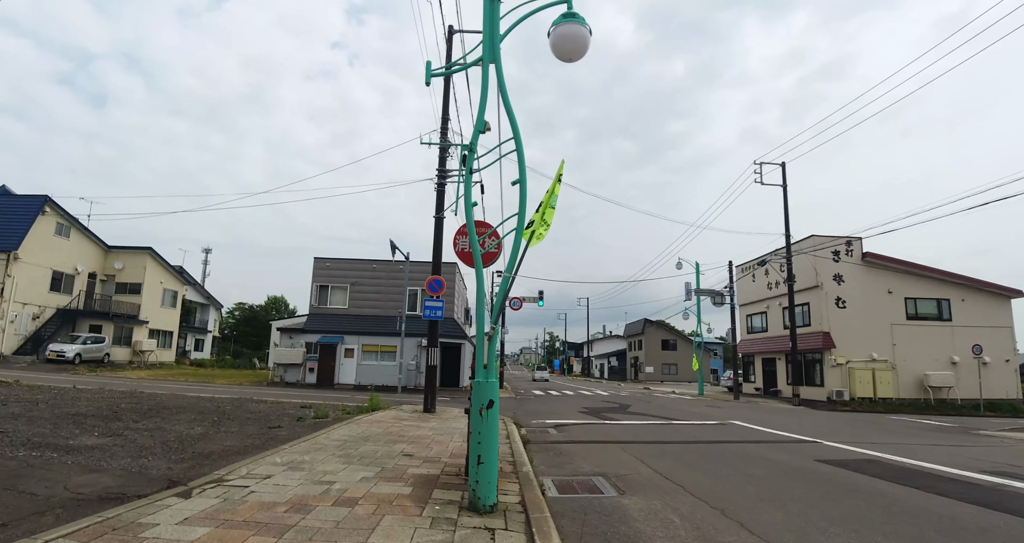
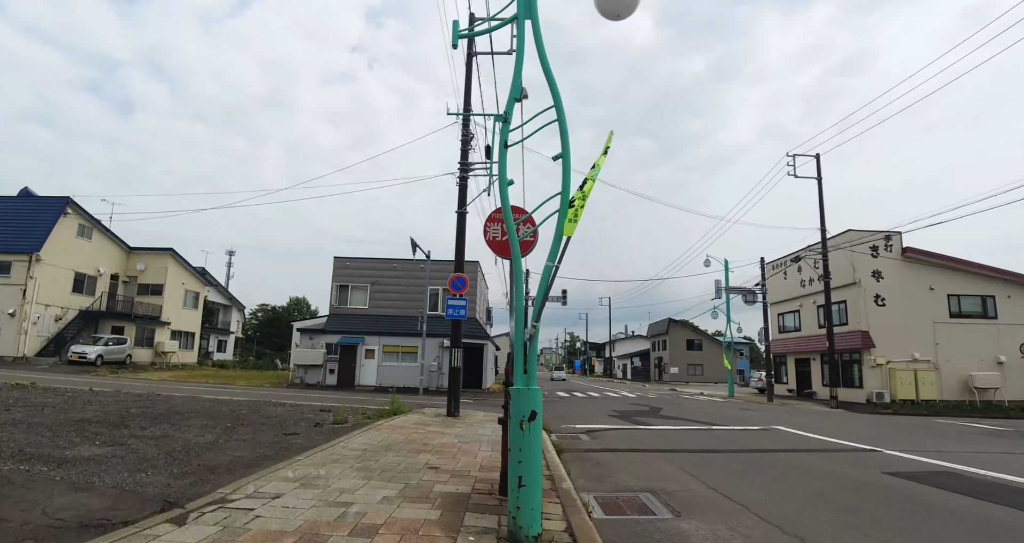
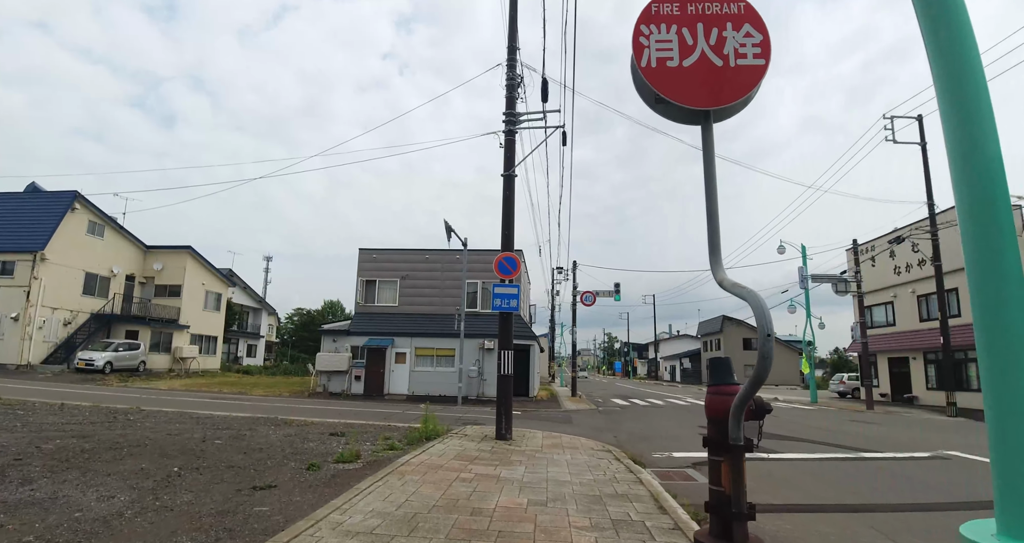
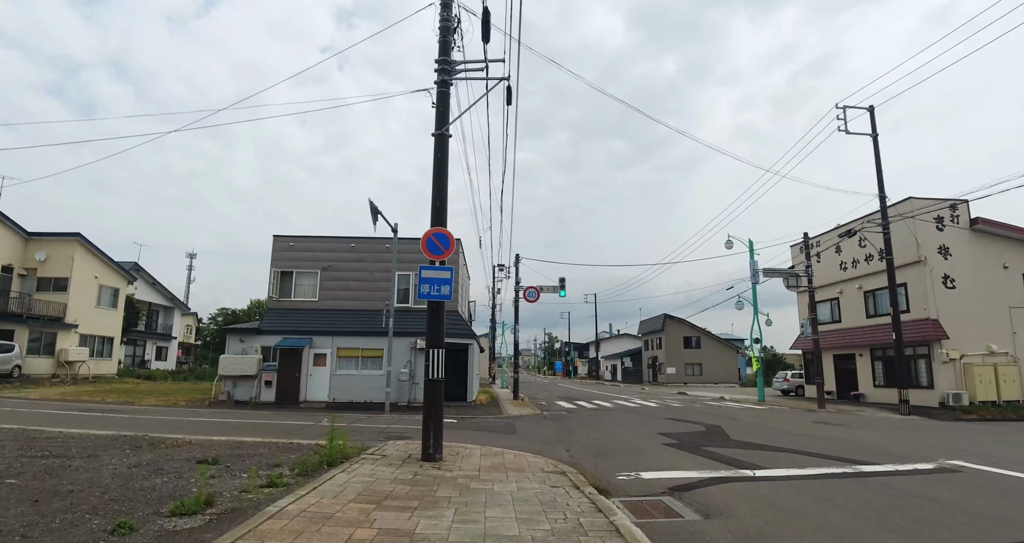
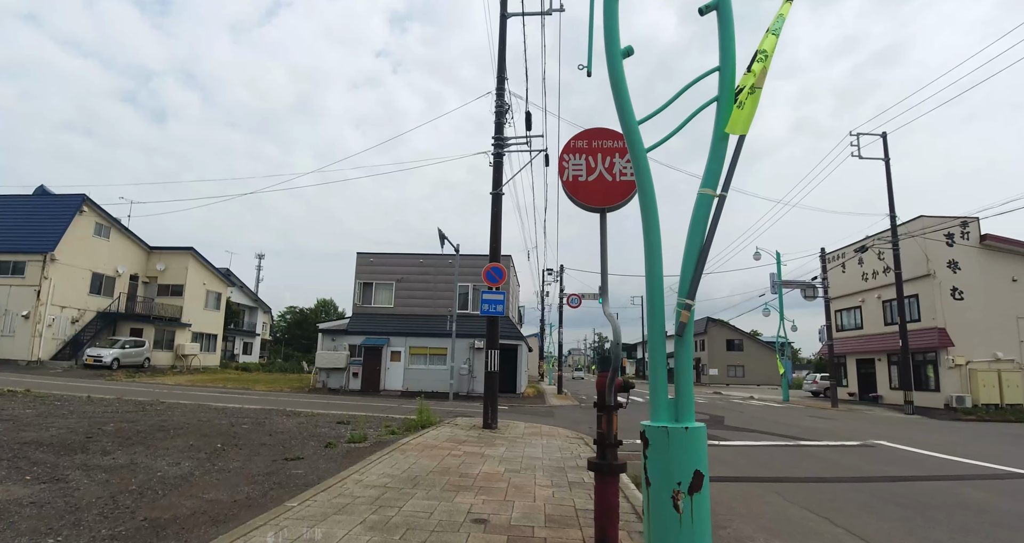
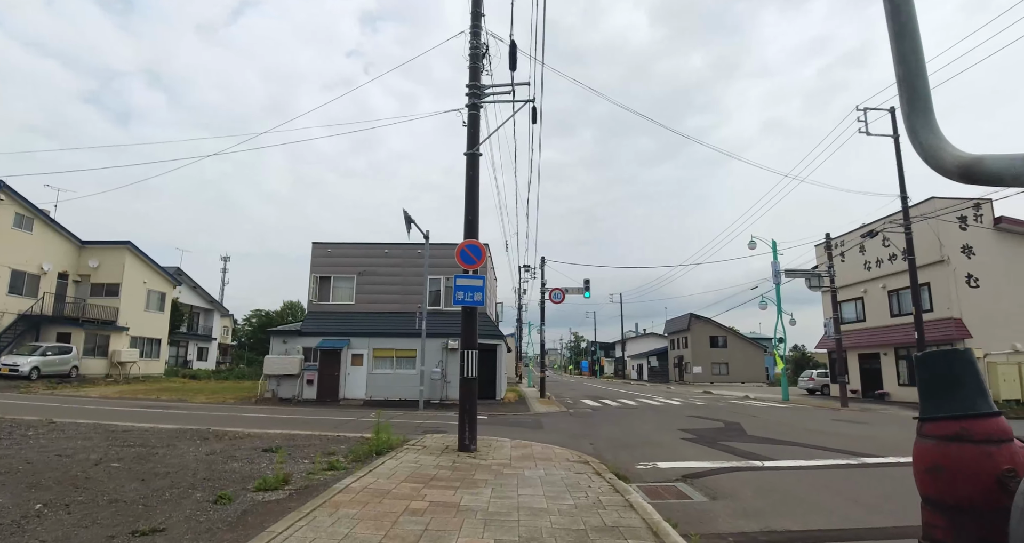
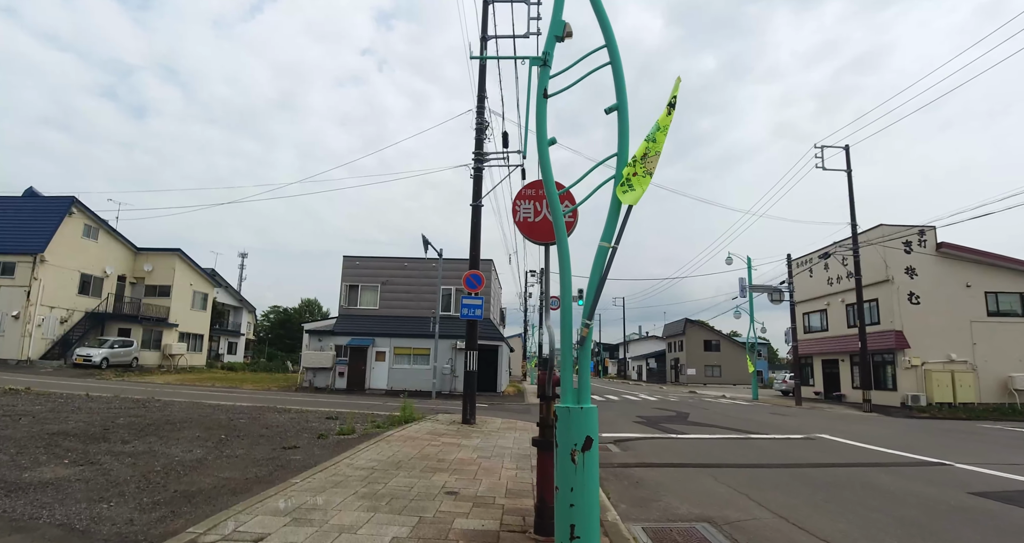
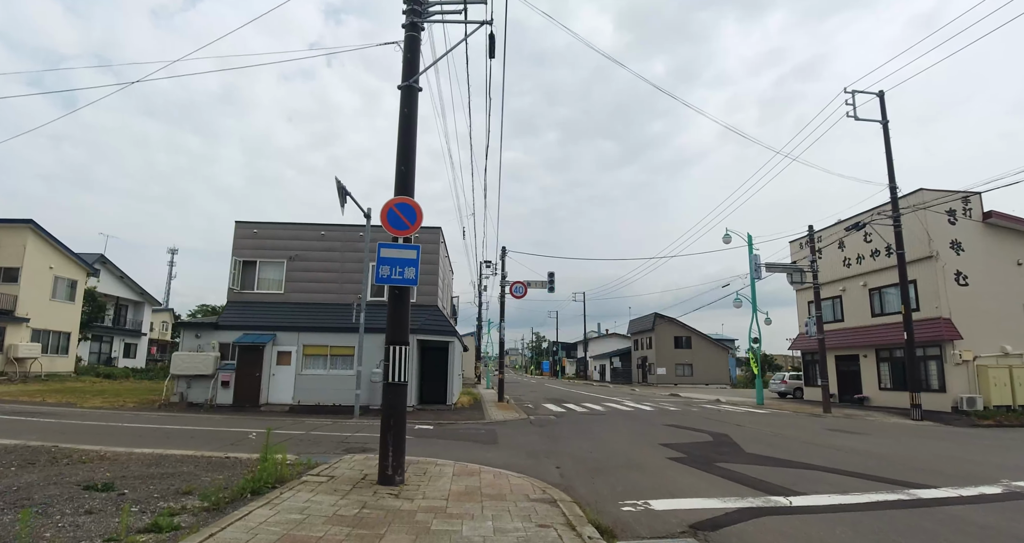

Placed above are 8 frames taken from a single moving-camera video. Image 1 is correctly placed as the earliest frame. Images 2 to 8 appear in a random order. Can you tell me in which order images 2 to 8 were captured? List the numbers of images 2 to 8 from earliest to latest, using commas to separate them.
2, 7, 5, 3, 6, 4, 8
